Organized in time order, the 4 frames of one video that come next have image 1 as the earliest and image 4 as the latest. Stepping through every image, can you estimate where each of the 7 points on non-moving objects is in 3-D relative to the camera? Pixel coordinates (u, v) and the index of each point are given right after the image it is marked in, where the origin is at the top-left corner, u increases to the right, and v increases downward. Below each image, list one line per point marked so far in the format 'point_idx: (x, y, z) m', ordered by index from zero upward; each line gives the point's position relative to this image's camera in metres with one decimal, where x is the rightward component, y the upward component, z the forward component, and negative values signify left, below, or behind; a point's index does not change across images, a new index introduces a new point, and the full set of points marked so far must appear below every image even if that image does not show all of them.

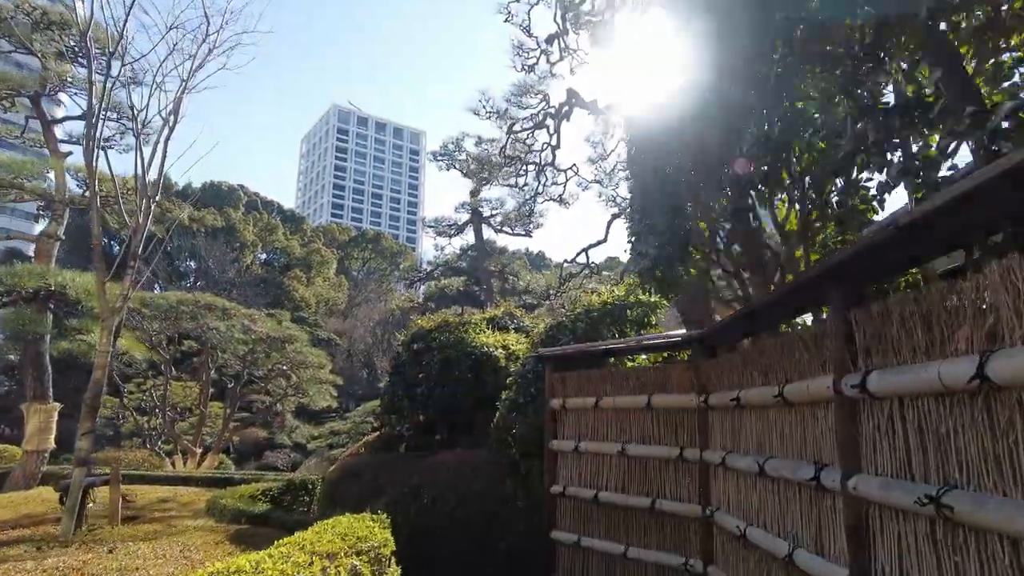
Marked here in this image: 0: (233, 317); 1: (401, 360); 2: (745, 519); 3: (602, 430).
0: (-7.6, -0.8, +17.8) m
1: (-1.5, -0.9, +8.6) m
2: (+1.2, -1.2, +3.4) m
3: (+0.7, -1.1, +5.0) m
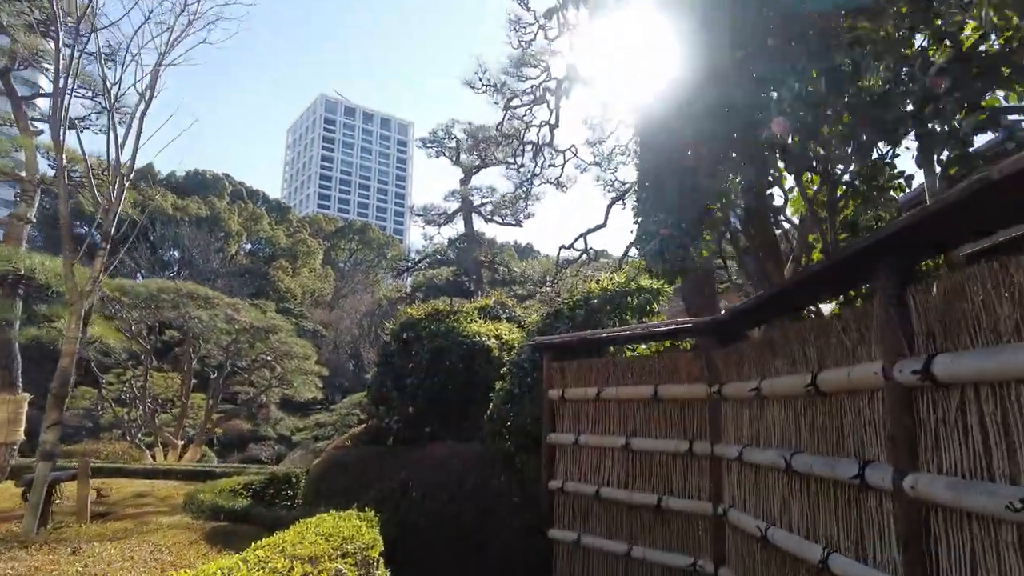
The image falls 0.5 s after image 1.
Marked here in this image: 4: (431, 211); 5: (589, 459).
0: (-7.8, -0.5, +17.3) m
1: (-1.5, -0.8, +8.2) m
2: (+1.2, -1.1, +3.1) m
3: (+0.7, -1.0, +4.7) m
4: (-2.3, +2.2, +18.3) m
5: (+0.6, -1.3, +4.8) m
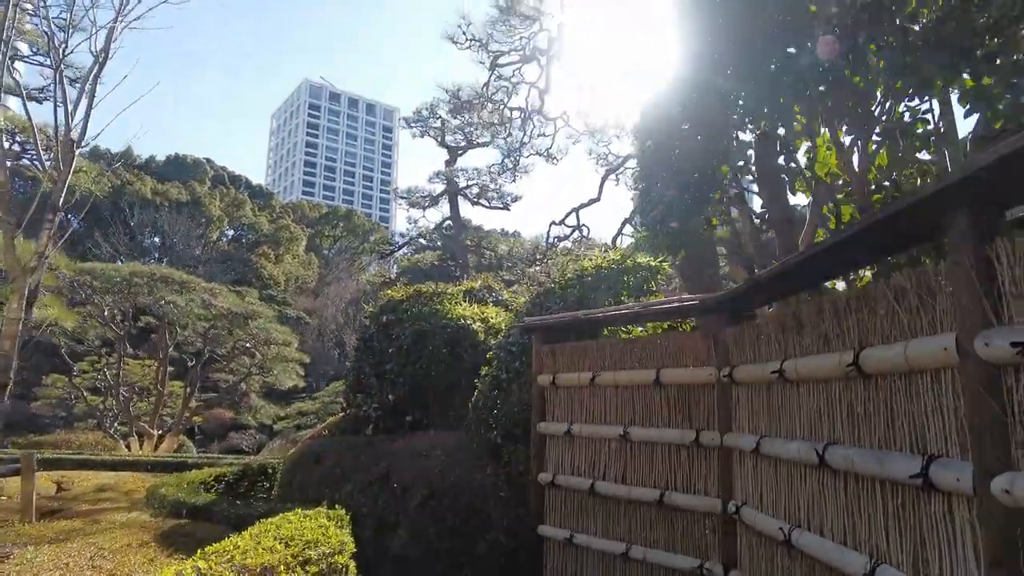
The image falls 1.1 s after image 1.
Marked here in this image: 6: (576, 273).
0: (-8.2, -0.1, +16.7) m
1: (-1.7, -0.5, +7.8) m
2: (+1.2, -1.0, +2.7) m
3: (+0.6, -0.8, +4.3) m
4: (-2.6, +2.6, +17.7) m
5: (+0.5, -1.1, +4.4) m
6: (+0.6, +0.1, +5.6) m
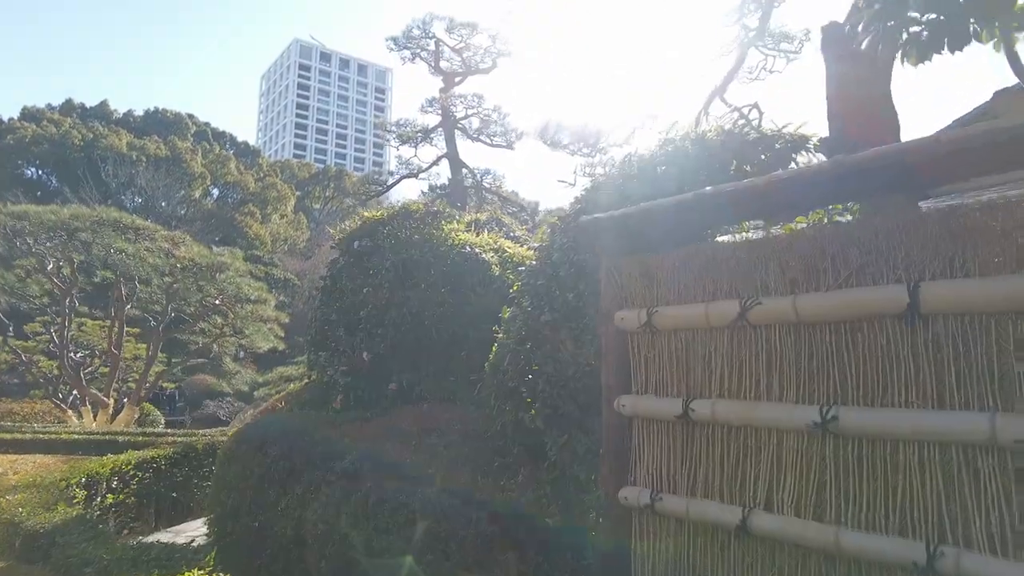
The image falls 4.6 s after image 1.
0: (-8.0, +1.1, +14.5) m
1: (-1.5, +0.2, +5.6) m
2: (+1.4, -0.5, +0.6) m
3: (+0.8, -0.3, +2.2) m
4: (-2.5, +3.8, +15.4) m
5: (+0.7, -0.6, +2.3) m
6: (+0.8, +0.7, +3.5) m
